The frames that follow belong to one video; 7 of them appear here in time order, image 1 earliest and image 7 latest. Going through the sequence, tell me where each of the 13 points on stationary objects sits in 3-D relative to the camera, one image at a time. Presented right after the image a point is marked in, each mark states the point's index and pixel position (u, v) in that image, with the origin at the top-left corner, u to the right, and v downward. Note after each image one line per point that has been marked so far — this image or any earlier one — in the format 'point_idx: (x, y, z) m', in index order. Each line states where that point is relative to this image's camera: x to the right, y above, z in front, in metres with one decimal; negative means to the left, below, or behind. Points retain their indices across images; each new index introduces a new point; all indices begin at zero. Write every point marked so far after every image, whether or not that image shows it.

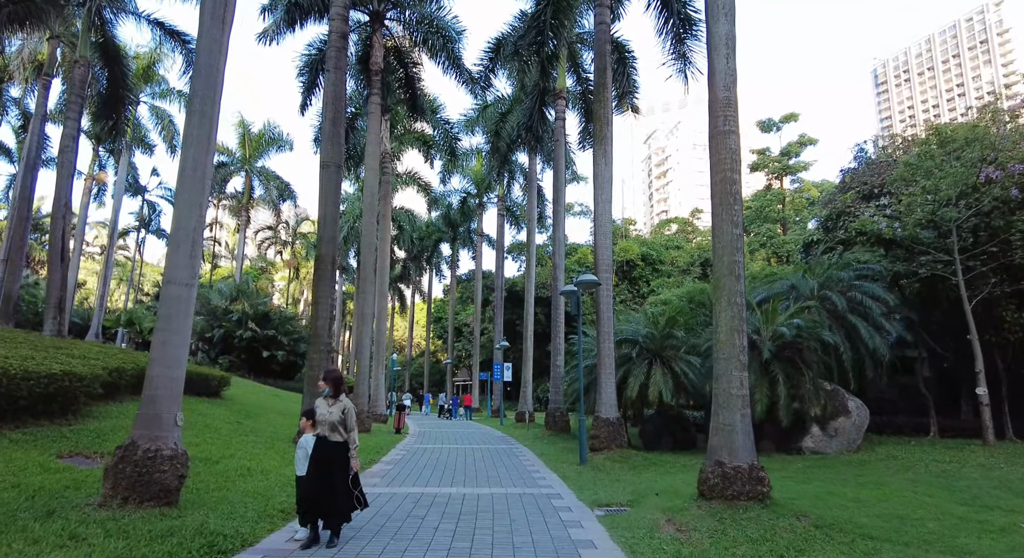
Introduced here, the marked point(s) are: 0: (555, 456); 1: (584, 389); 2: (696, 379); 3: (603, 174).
0: (+1.1, -4.3, +16.2) m
1: (+1.7, -2.6, +15.9) m
2: (+4.3, -2.3, +15.6) m
3: (+2.2, +2.6, +16.1) m
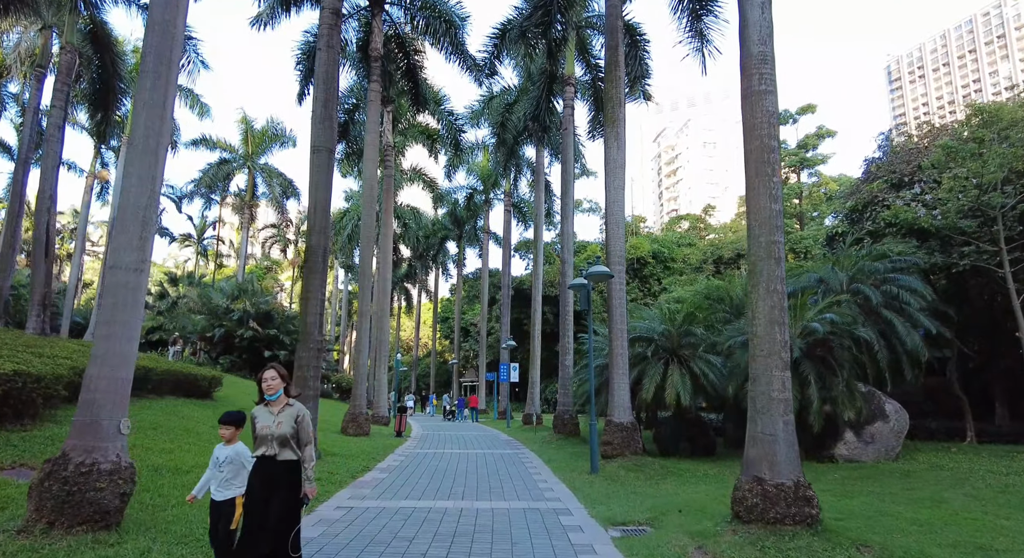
0: (+1.2, -4.1, +15.0) m
1: (+1.8, -2.5, +14.7) m
2: (+4.4, -2.2, +14.4) m
3: (+2.3, +2.7, +15.0) m
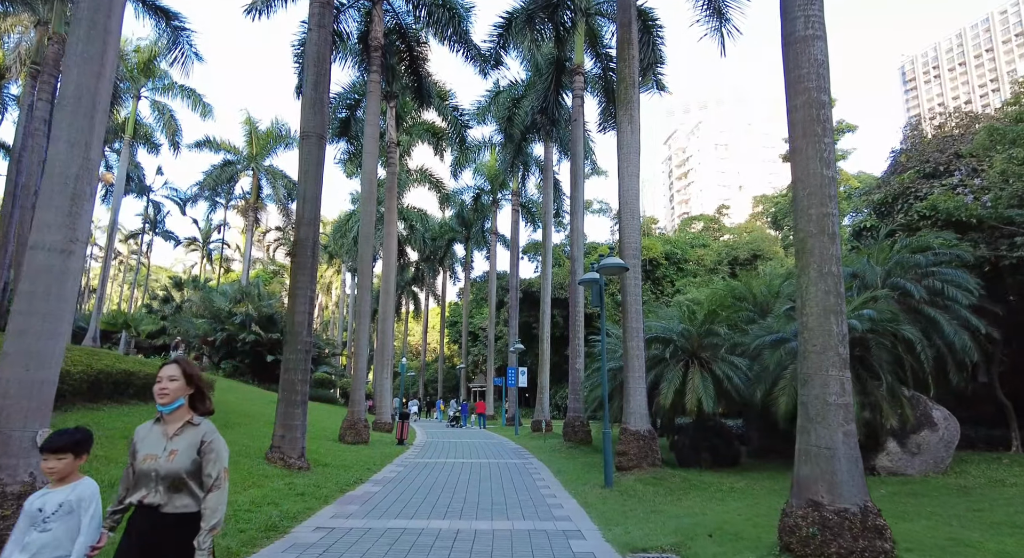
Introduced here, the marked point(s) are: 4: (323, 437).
0: (+1.3, -4.1, +13.8) m
1: (+1.9, -2.4, +13.5) m
2: (+4.6, -2.1, +13.2) m
3: (+2.4, +2.8, +13.8) m
4: (-5.5, -4.6, +19.4) m
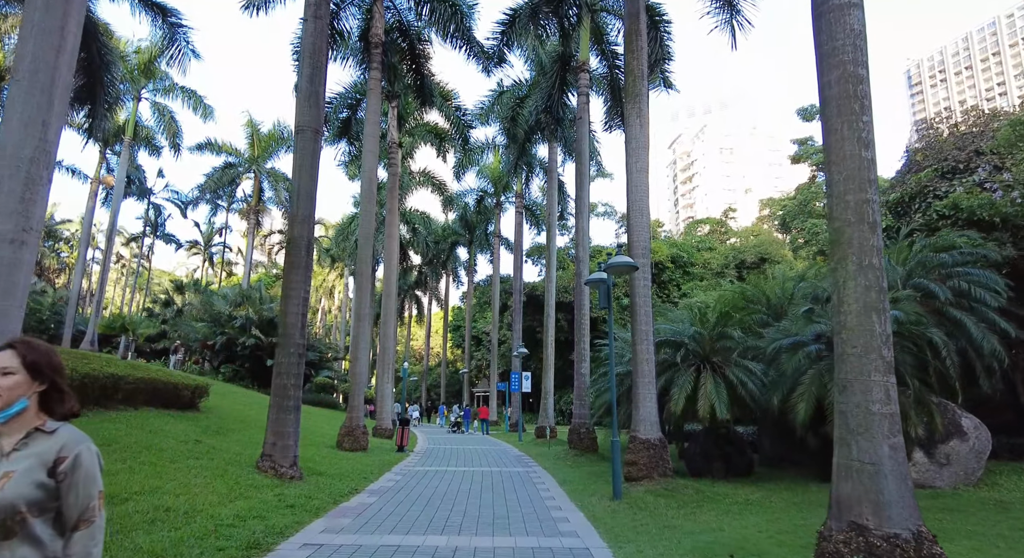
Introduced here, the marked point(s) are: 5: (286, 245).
0: (+1.4, -4.1, +13.2) m
1: (+2.0, -2.4, +12.9) m
2: (+4.6, -2.1, +12.6) m
3: (+2.5, +2.8, +13.2) m
4: (-5.4, -4.7, +18.8) m
5: (-4.2, +0.6, +12.5) m
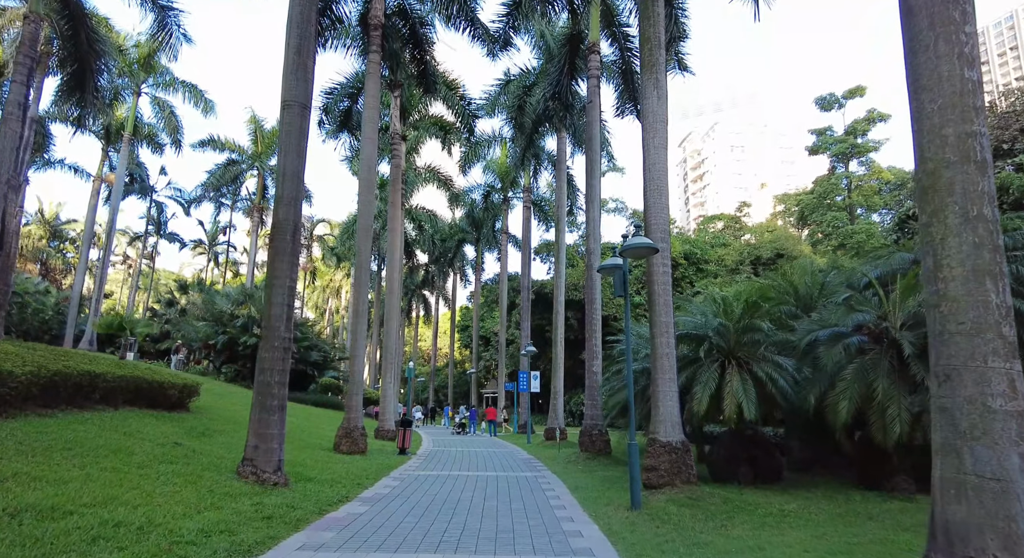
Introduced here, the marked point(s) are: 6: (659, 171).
0: (+1.5, -3.8, +12.0) m
1: (+2.1, -2.1, +11.8) m
2: (+4.7, -1.8, +11.4) m
3: (+2.6, +3.0, +12.1) m
4: (-5.2, -4.5, +17.8) m
5: (-4.1, +0.9, +11.4) m
6: (+2.6, +1.9, +11.8) m
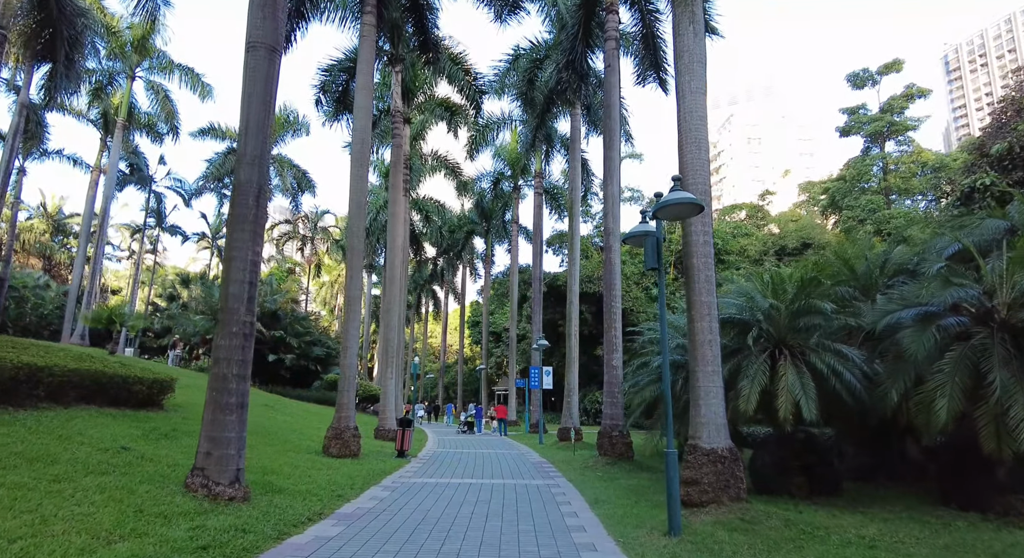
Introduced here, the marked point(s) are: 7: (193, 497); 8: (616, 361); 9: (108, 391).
0: (+1.6, -3.4, +10.1) m
1: (+2.2, -1.7, +9.8) m
2: (+4.8, -1.4, +9.4) m
3: (+2.7, +3.4, +10.1) m
4: (-5.0, -4.1, +15.9) m
5: (-4.0, +1.2, +9.6) m
6: (+2.7, +2.3, +9.8) m
7: (-4.0, -2.7, +8.4) m
8: (+2.6, -2.1, +16.7) m
9: (-8.2, -2.3, +13.6) m
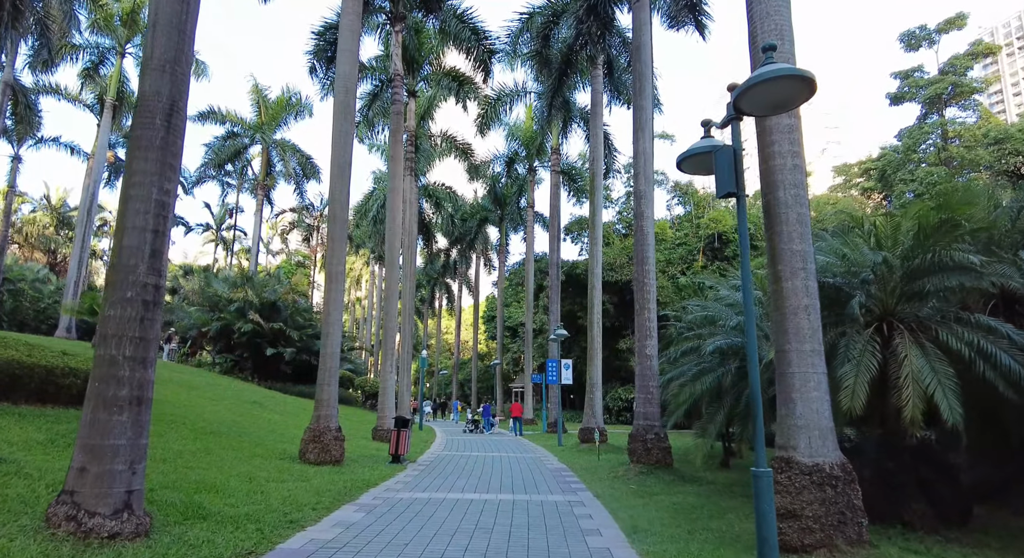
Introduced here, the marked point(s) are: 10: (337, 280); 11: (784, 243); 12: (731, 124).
0: (+1.7, -2.9, +7.3) m
1: (+2.3, -1.2, +7.0) m
2: (+4.9, -0.8, +6.5) m
3: (+2.8, +4.0, +7.3) m
4: (-4.7, -3.5, +13.3) m
5: (-4.0, +1.8, +7.0) m
6: (+2.8, +2.9, +7.0) m
7: (-3.9, -2.2, +5.8) m
8: (+2.8, -1.5, +13.9) m
9: (-8.0, -1.7, +11.1) m
10: (-3.9, -0.1, +15.9) m
11: (+2.5, +0.3, +6.3) m
12: (+1.8, +1.3, +5.8) m
